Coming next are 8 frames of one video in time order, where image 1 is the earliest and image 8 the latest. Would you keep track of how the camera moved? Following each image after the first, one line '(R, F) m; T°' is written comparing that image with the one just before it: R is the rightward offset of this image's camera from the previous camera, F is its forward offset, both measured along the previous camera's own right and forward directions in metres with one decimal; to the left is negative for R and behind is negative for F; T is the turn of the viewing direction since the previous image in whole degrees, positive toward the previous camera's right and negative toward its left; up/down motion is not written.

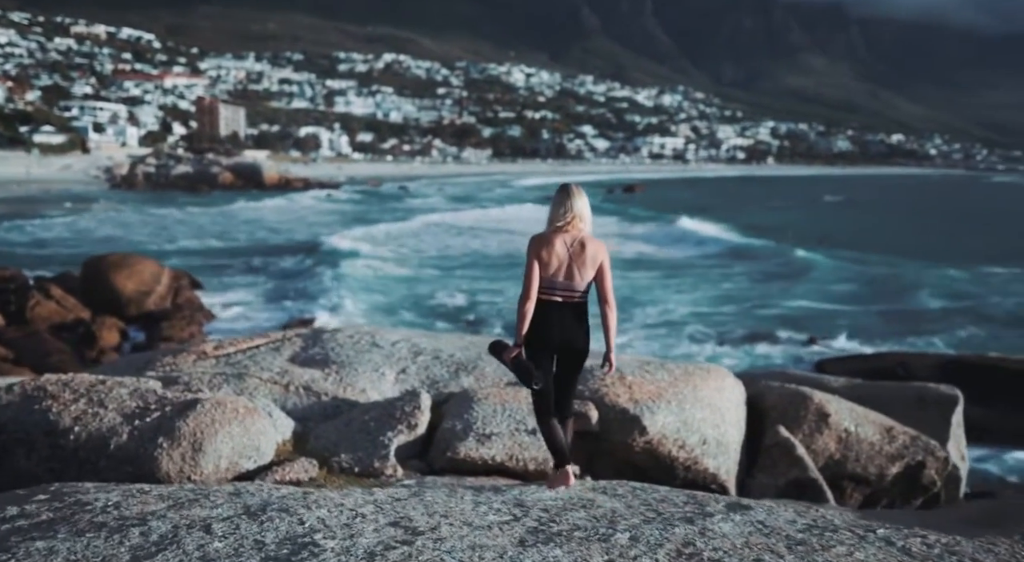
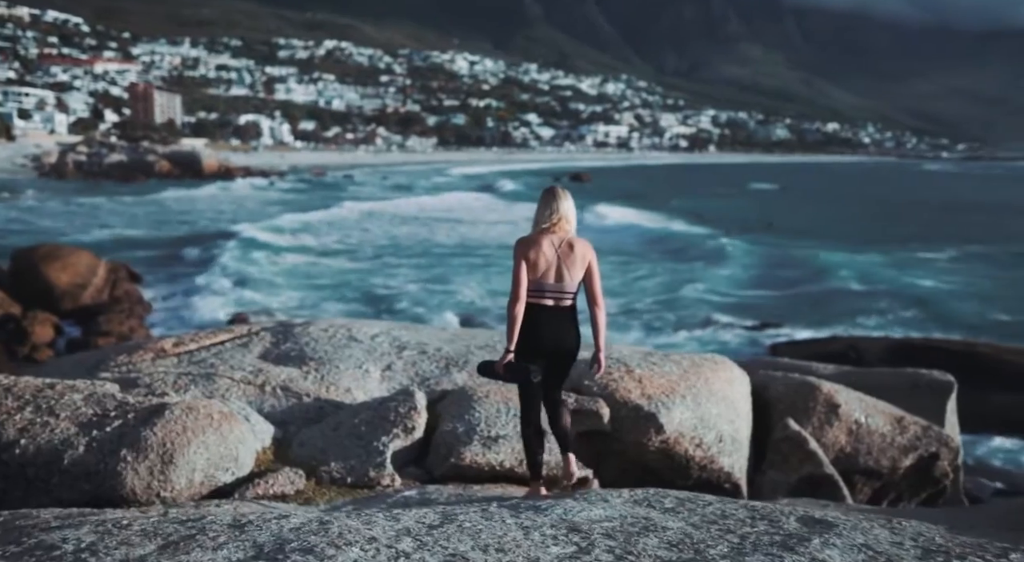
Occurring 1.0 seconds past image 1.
(-0.3, +0.5) m; +3°
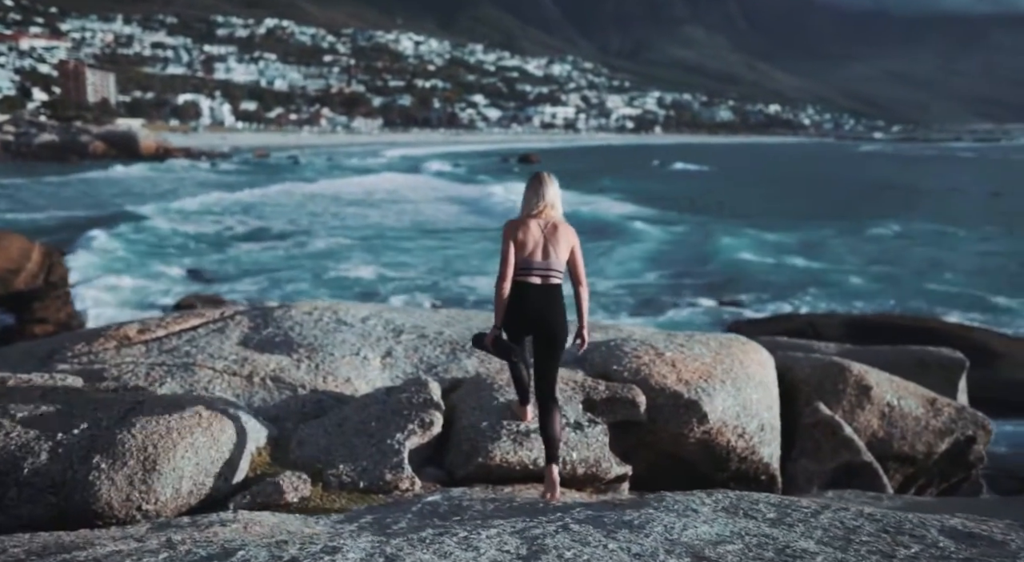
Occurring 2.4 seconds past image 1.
(-0.4, +0.6) m; +3°
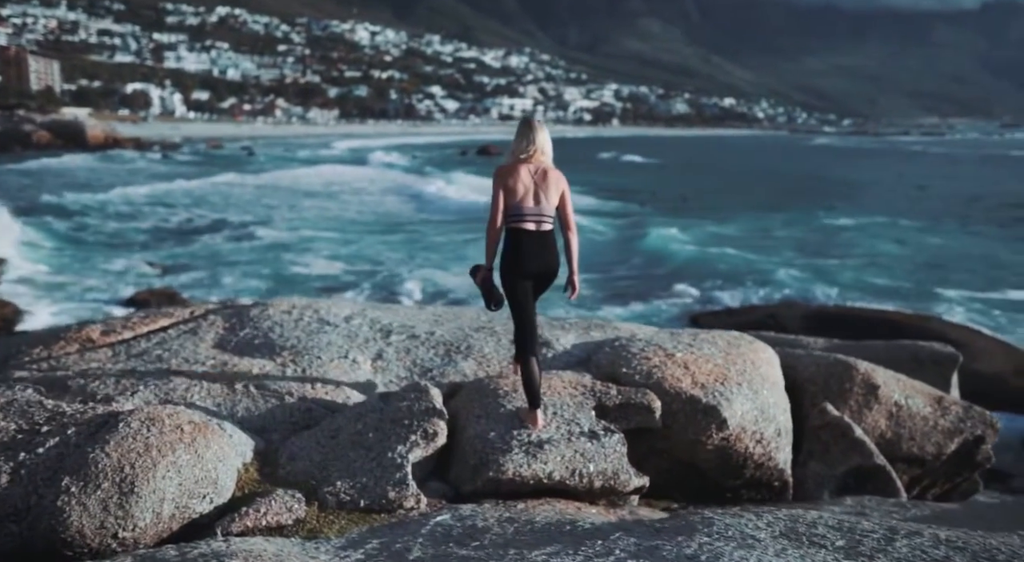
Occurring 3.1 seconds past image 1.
(-0.2, +0.3) m; +3°
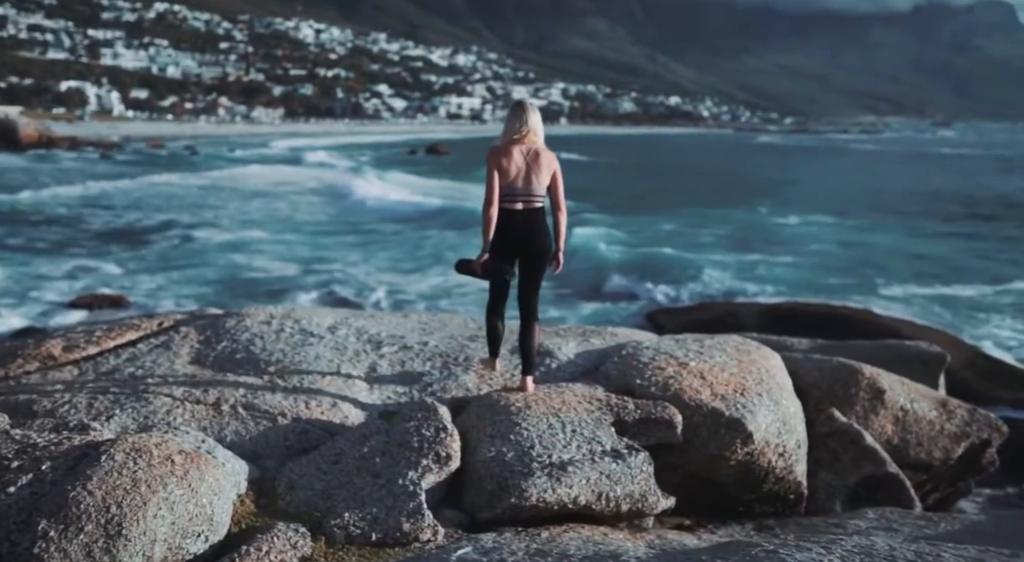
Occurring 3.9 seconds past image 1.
(-0.3, +0.3) m; +3°
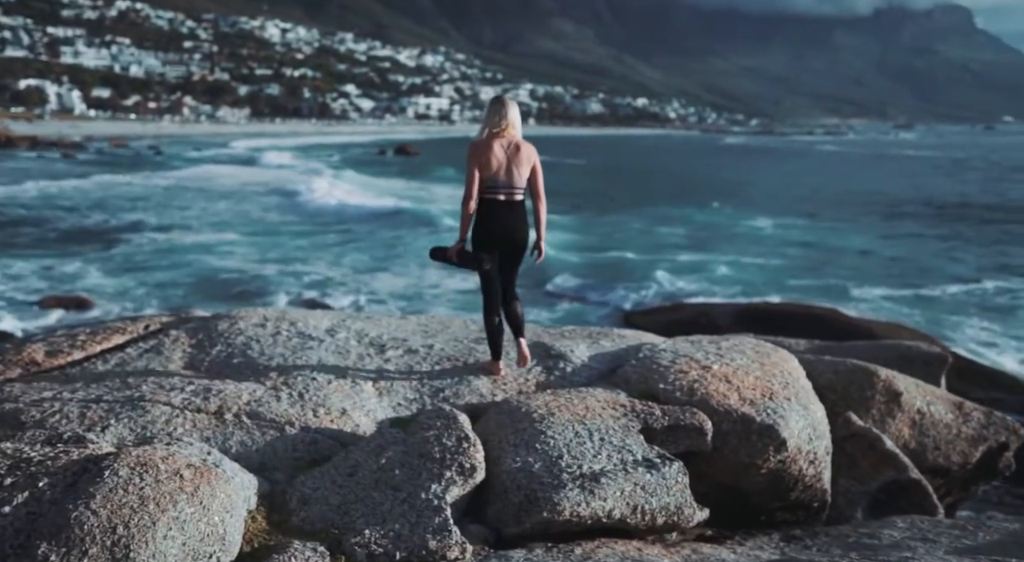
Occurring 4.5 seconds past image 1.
(-0.2, +0.2) m; +2°
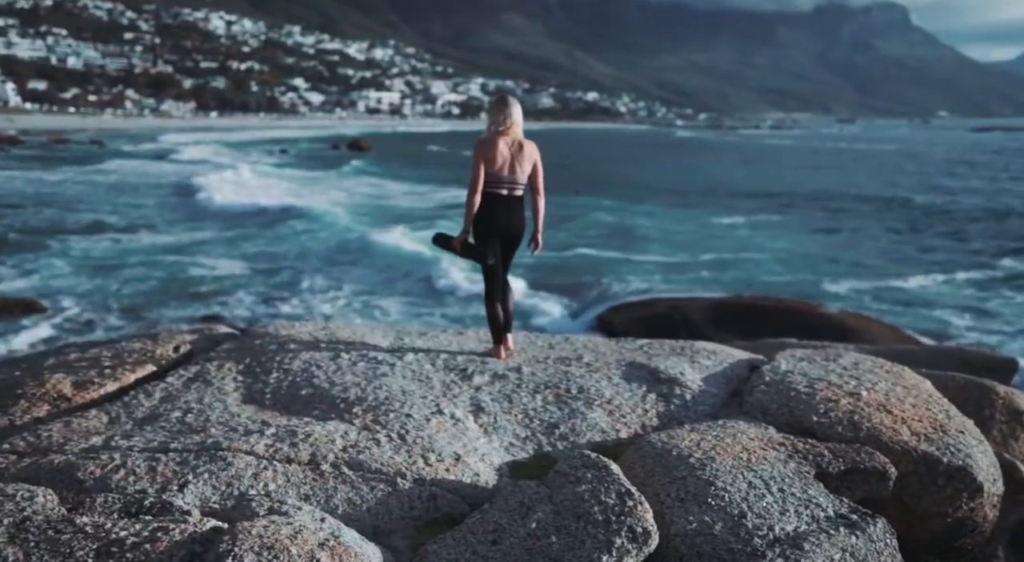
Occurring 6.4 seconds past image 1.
(-0.7, +0.6) m; +3°
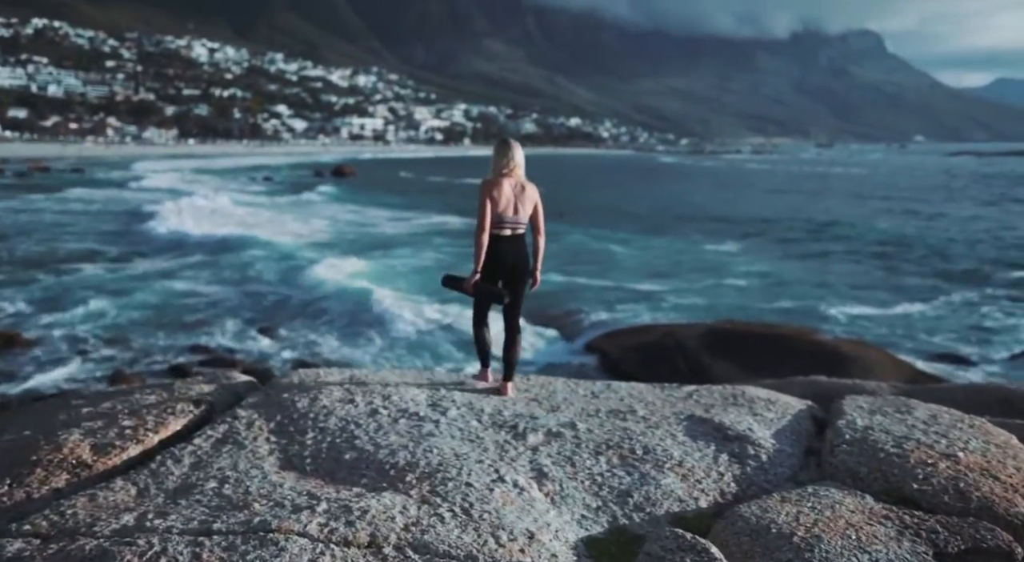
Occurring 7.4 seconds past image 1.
(-0.3, +0.3) m; +1°
